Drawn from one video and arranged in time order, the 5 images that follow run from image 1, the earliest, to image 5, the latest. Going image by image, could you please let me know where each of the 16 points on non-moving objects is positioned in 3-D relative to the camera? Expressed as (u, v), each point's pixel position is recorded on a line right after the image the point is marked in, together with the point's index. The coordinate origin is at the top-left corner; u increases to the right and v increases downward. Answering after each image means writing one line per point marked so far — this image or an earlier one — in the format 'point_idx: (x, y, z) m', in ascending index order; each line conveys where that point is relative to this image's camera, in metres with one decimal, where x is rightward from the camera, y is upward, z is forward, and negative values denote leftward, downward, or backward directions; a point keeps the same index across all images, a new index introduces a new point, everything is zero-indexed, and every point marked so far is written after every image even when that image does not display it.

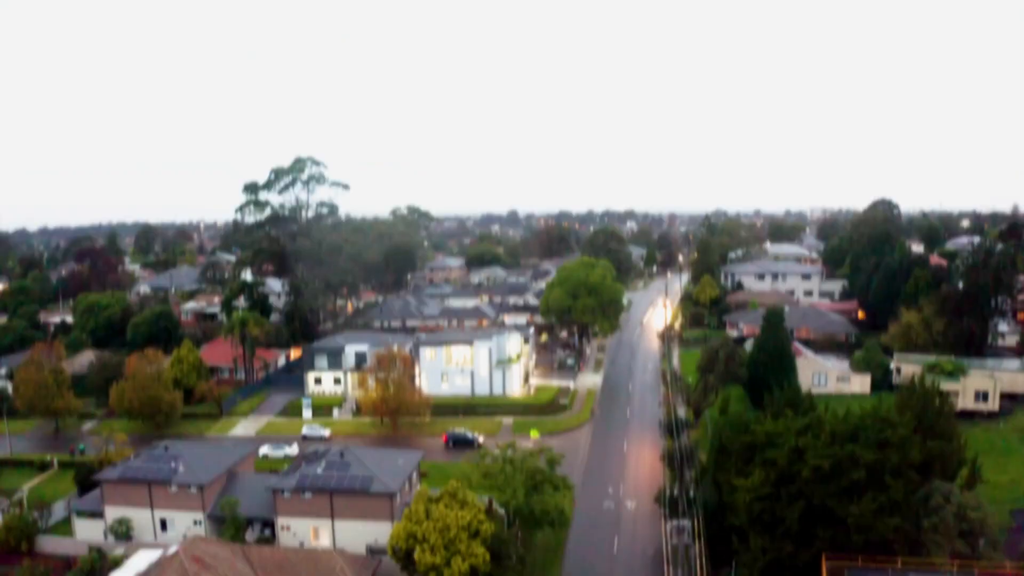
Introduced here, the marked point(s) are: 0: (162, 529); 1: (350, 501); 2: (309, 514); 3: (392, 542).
0: (-7.7, -5.3, +14.6) m
1: (-3.3, -4.4, +13.7) m
2: (-4.2, -4.7, +14.0) m
3: (-2.1, -4.5, +12.0) m
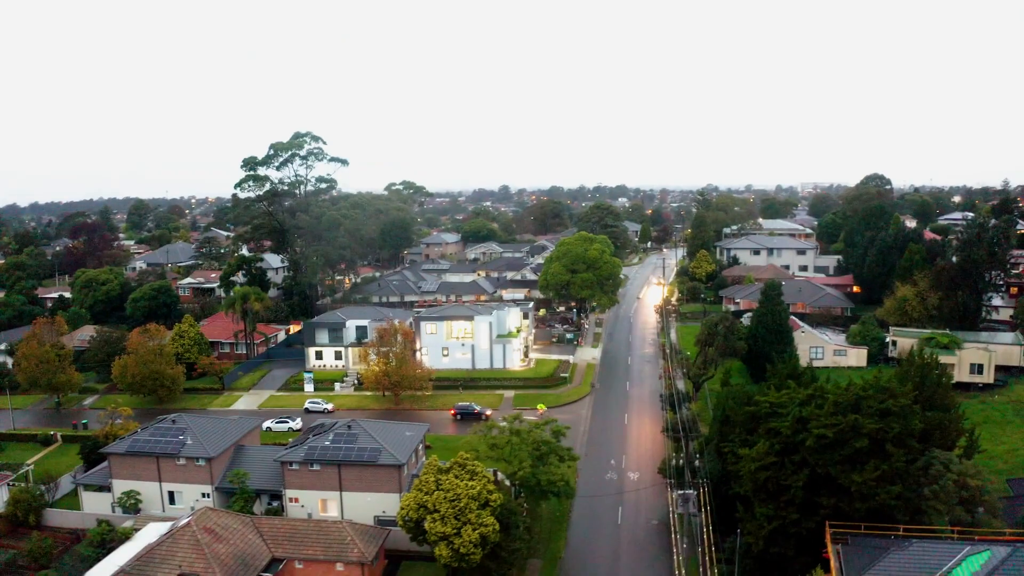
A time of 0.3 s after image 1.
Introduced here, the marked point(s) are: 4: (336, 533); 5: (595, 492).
0: (-7.6, -4.7, +14.8) m
1: (-3.2, -3.8, +13.9) m
2: (-4.1, -4.2, +14.1) m
3: (-2.0, -4.1, +12.2) m
4: (-3.2, -4.5, +12.3) m
5: (+2.0, -5.0, +16.2) m
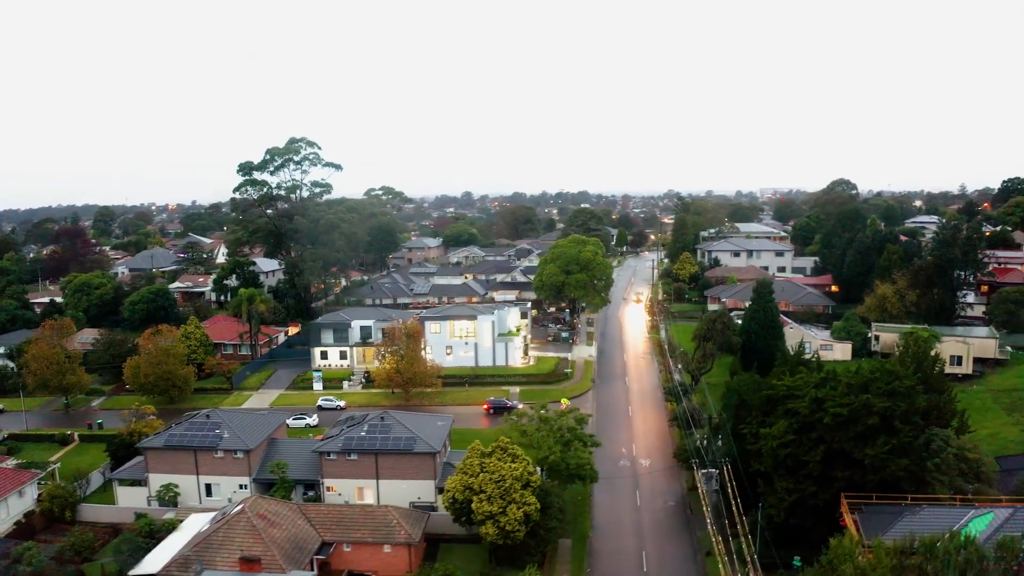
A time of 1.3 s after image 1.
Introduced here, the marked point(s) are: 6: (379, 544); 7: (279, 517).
0: (-6.9, -4.7, +15.2) m
1: (-2.5, -3.8, +14.5) m
2: (-3.5, -4.1, +14.7) m
3: (-1.3, -4.0, +12.9) m
4: (-2.5, -4.4, +12.9) m
5: (+2.6, -4.9, +17.1) m
6: (-2.5, -4.8, +12.6) m
7: (-4.4, -4.3, +12.6) m
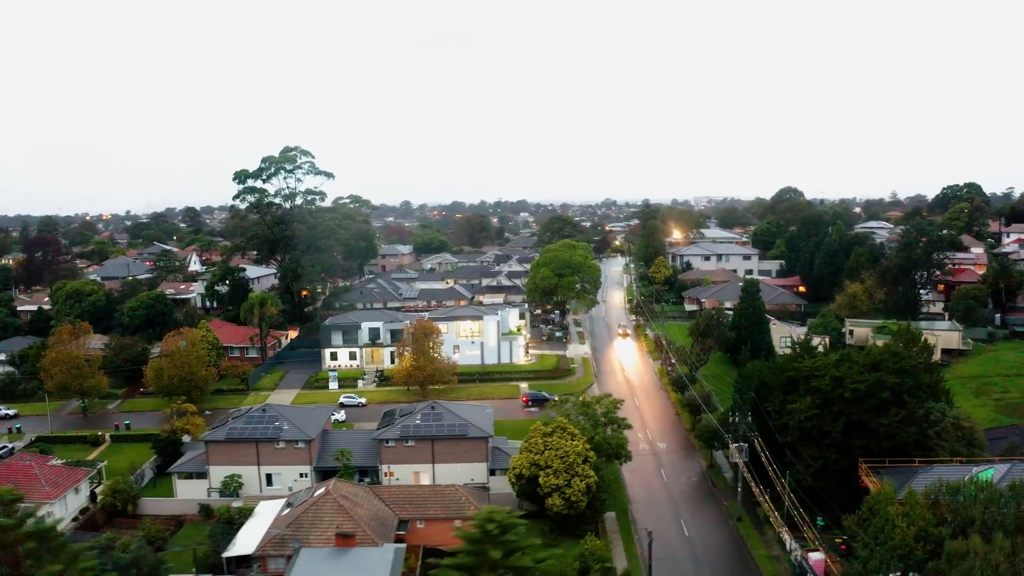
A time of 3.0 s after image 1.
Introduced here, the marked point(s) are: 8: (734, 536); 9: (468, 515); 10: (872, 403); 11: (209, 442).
0: (-5.9, -4.7, +16.0) m
1: (-1.4, -3.7, +15.7) m
2: (-2.4, -4.1, +15.8) m
3: (0.0, -3.9, +14.1) m
4: (-1.3, -4.3, +14.1) m
5: (+3.5, -4.8, +18.6) m
6: (-1.3, -4.8, +13.7) m
7: (-3.1, -4.3, +13.6) m
8: (+4.8, -5.4, +14.6) m
9: (-0.9, -4.7, +13.7) m
10: (+7.5, -2.4, +13.9) m
11: (-7.3, -3.7, +15.9) m
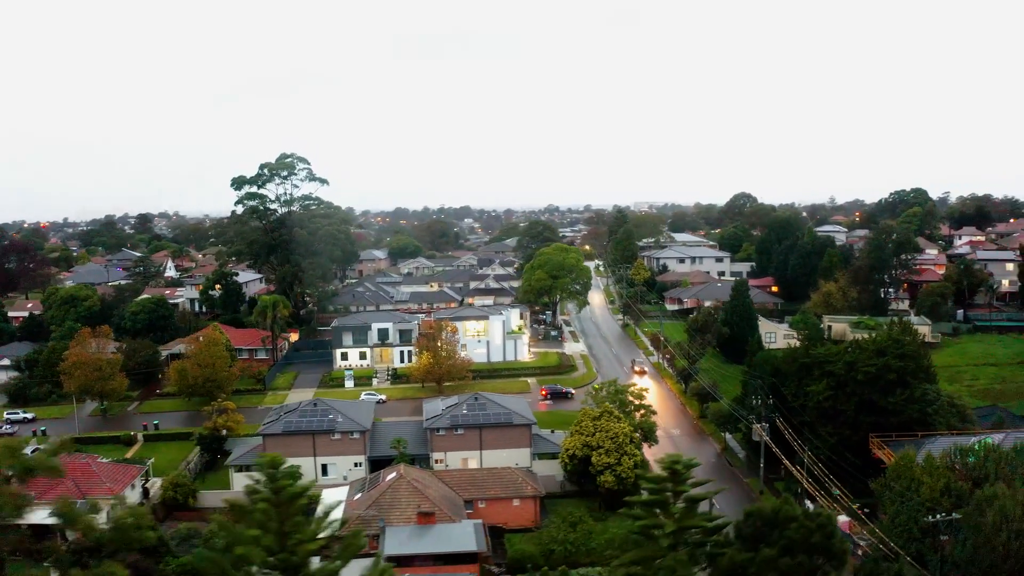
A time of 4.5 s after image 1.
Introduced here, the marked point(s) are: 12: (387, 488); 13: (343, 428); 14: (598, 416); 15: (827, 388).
0: (-4.8, -4.7, +16.9) m
1: (-0.4, -3.7, +16.9) m
2: (-1.3, -4.0, +16.9) m
3: (+1.1, -3.8, +15.4) m
4: (-0.1, -4.3, +15.3) m
5: (+4.4, -4.7, +20.1) m
6: (-0.1, -4.7, +14.9) m
7: (-1.9, -4.2, +14.7) m
8: (+6.0, -5.3, +16.1) m
9: (+0.3, -4.6, +14.9) m
10: (+8.6, -2.3, +15.7) m
11: (-6.2, -3.7, +16.7) m
12: (-2.7, -4.2, +14.1) m
13: (-4.3, -3.5, +16.8) m
14: (+1.9, -3.0, +15.4) m
15: (+7.6, -2.4, +16.0) m
